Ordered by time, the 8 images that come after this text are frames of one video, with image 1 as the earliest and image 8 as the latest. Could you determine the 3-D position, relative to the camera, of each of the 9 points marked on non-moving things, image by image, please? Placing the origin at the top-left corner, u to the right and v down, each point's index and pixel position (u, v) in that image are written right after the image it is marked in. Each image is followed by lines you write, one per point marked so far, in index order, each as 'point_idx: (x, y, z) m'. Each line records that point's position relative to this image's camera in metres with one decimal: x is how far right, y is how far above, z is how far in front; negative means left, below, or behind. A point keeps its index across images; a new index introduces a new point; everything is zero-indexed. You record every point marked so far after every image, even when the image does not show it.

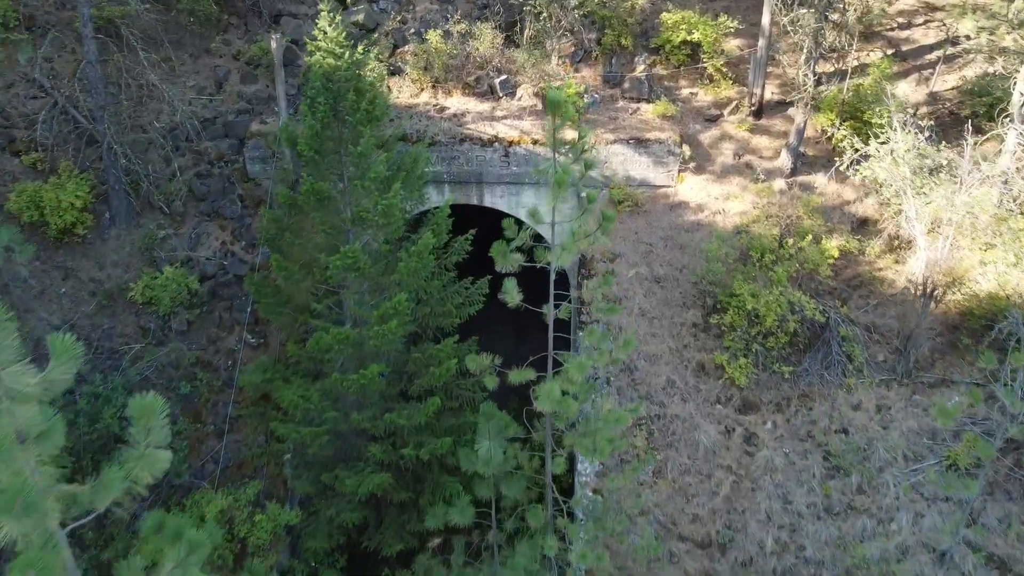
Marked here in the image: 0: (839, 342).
0: (+3.7, -0.6, +9.2) m
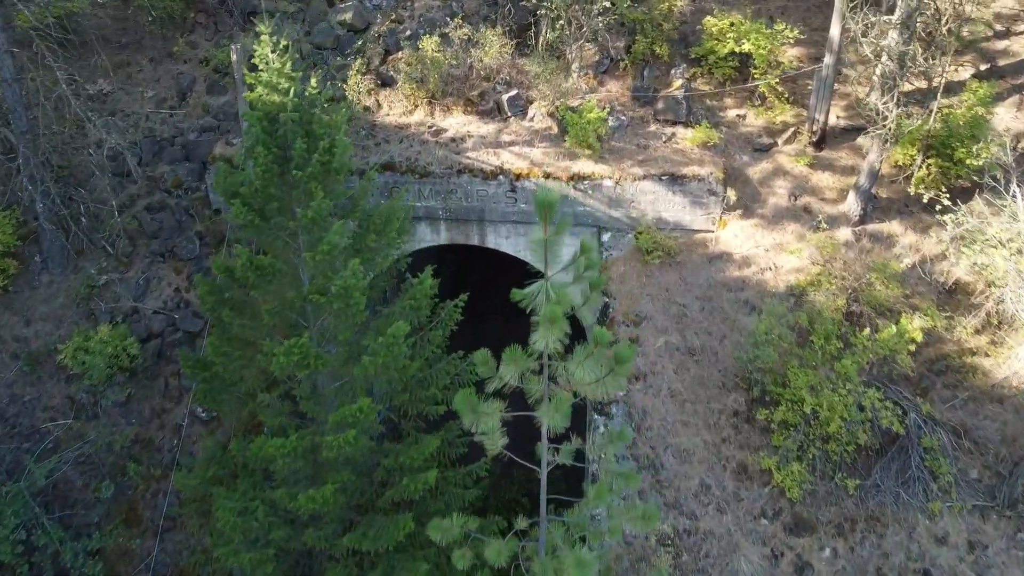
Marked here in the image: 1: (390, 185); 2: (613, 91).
0: (+3.7, -1.5, +7.3) m
1: (-1.4, +1.2, +9.6) m
2: (+1.3, +2.5, +10.2) m
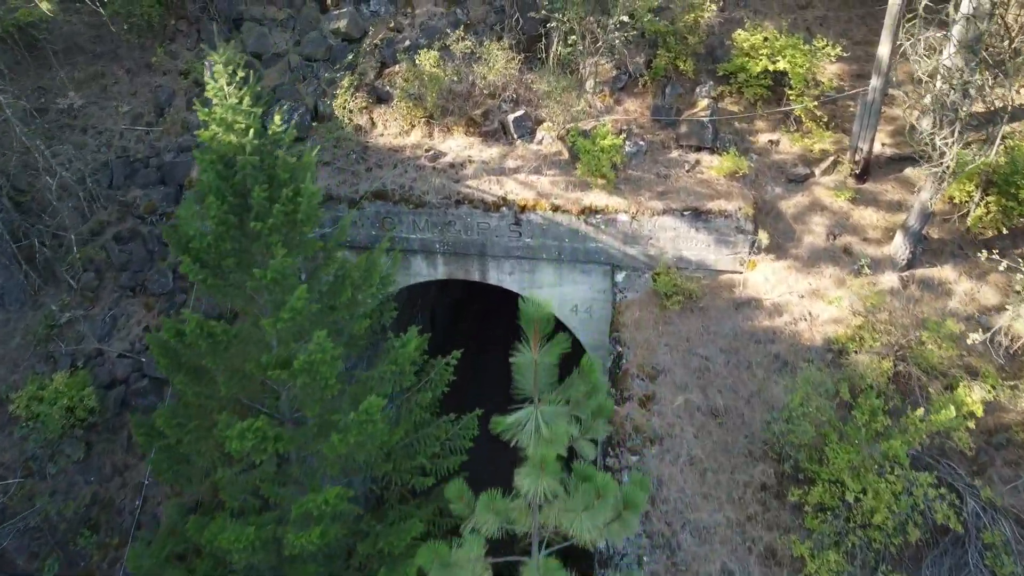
0: (+3.7, -2.0, +6.3) m
1: (-1.4, +0.8, +8.6) m
2: (+1.4, +2.0, +9.3) m
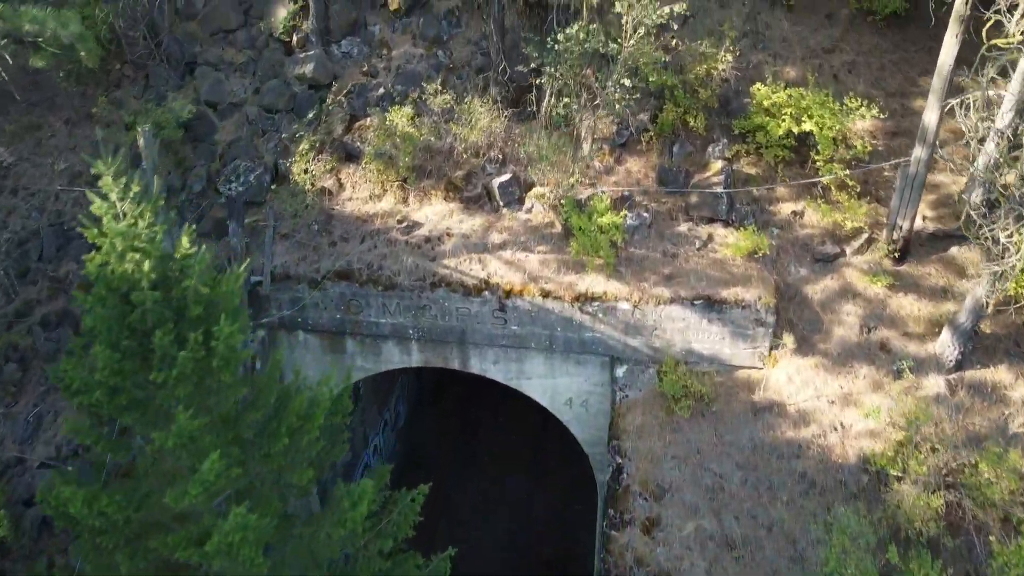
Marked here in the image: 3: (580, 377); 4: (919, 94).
0: (+3.5, -2.9, +5.2) m
1: (-1.5, -0.1, +7.5) m
2: (+1.2, +1.2, +8.1) m
3: (+0.6, -0.8, +7.6) m
4: (+4.2, +2.0, +8.3) m
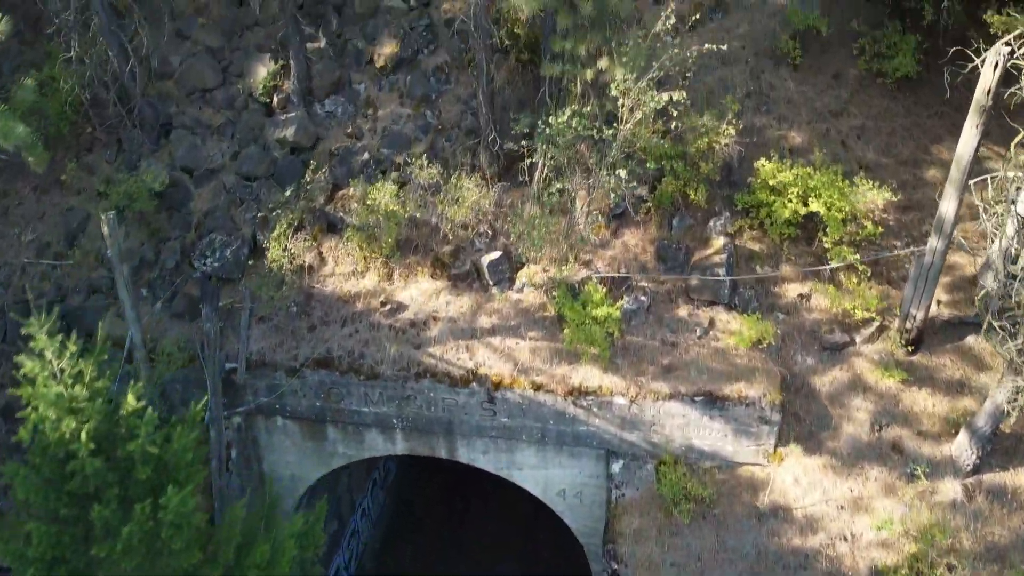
0: (+3.4, -3.7, +4.8) m
1: (-1.6, -0.9, +7.1) m
2: (+1.1, +0.4, +7.7) m
3: (+0.5, -1.6, +7.2) m
4: (+4.1, +1.2, +7.9) m
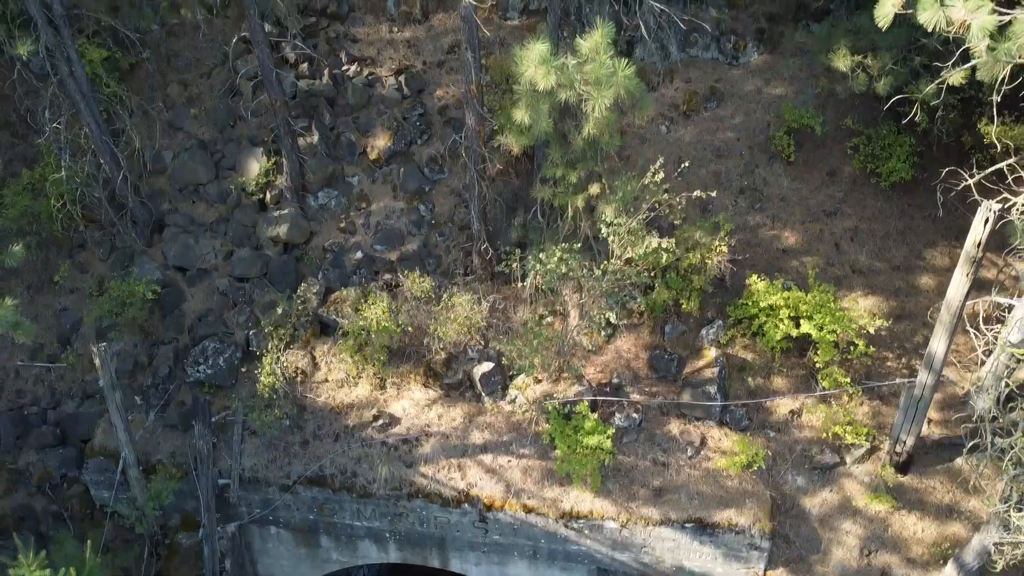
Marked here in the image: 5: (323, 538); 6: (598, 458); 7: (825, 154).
0: (+3.3, -4.8, +4.9) m
1: (-1.7, -1.9, +7.1) m
2: (+1.1, -0.6, +7.7) m
3: (+0.5, -2.6, +7.2) m
4: (+4.0, +0.2, +7.9) m
5: (-1.7, -2.3, +7.5) m
6: (+0.7, -1.4, +6.9) m
7: (+3.3, +1.4, +8.5) m
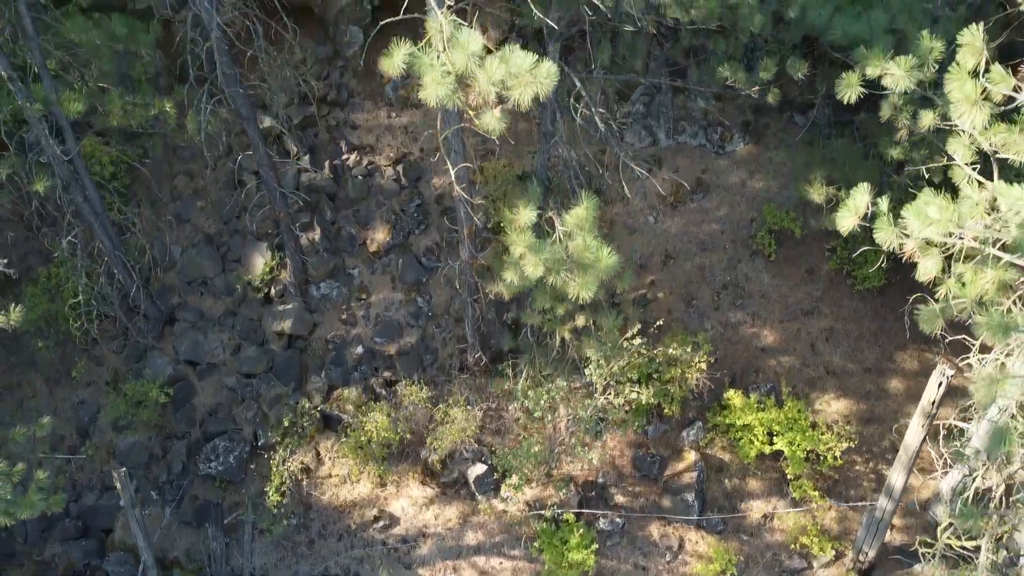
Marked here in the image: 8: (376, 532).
0: (+3.2, -6.0, +5.6) m
1: (-1.8, -3.0, +7.7) m
2: (+1.0, -1.7, +8.2) m
3: (+0.4, -3.7, +7.8) m
4: (+3.9, -0.9, +8.3) m
5: (-1.8, -3.4, +8.0) m
6: (+0.6, -2.5, +7.4) m
7: (+3.2, +0.4, +8.9) m
8: (-1.3, -2.3, +7.8) m
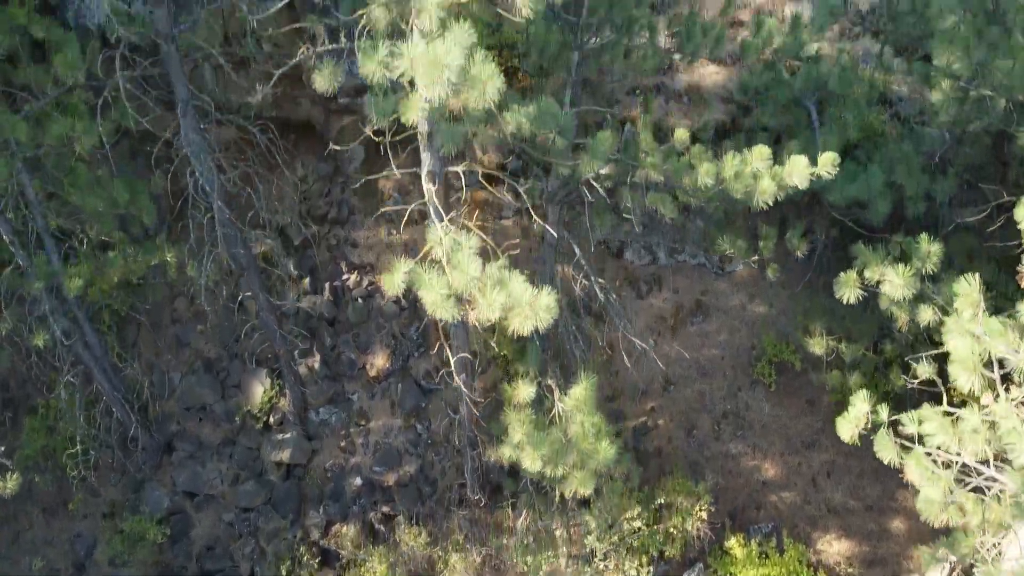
0: (+3.2, -7.3, +5.4) m
1: (-1.8, -4.3, +7.6) m
2: (+1.0, -3.1, +8.1) m
3: (+0.4, -5.1, +7.7) m
4: (+3.9, -2.3, +8.3) m
5: (-1.8, -4.8, +7.9) m
6: (+0.6, -3.9, +7.3) m
7: (+3.2, -1.0, +8.9) m
8: (-1.3, -3.7, +7.7) m
